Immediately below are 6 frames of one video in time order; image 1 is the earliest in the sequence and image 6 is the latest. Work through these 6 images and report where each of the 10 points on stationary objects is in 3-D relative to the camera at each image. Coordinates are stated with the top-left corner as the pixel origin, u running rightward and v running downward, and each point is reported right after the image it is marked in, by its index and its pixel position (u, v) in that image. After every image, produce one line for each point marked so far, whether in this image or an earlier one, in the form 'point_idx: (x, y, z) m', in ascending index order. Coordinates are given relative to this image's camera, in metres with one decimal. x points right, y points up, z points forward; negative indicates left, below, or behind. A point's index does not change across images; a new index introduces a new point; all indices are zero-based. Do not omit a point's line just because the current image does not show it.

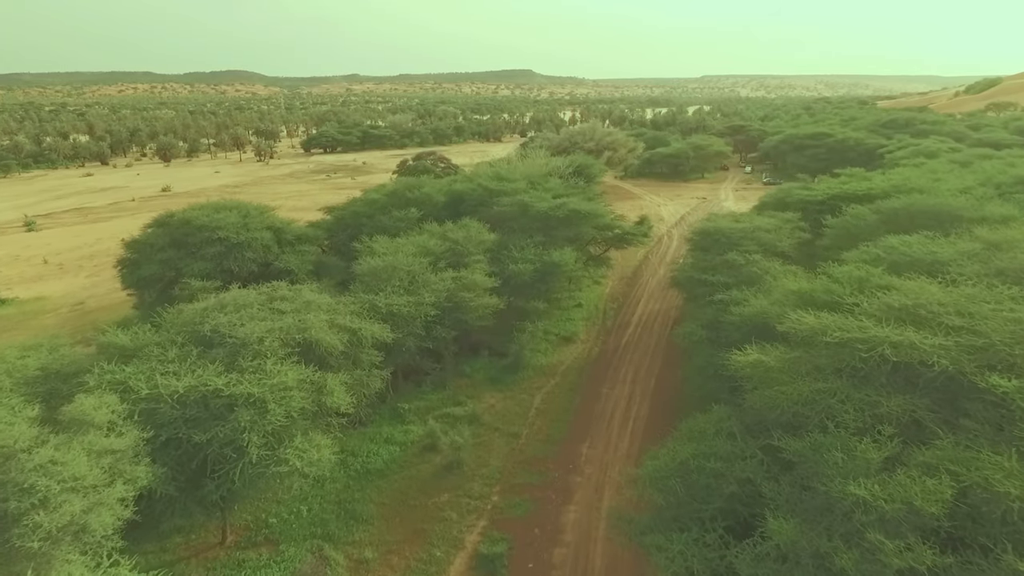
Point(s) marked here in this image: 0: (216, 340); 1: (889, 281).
0: (-6.5, -1.2, +15.0) m
1: (+8.6, +0.2, +15.6) m
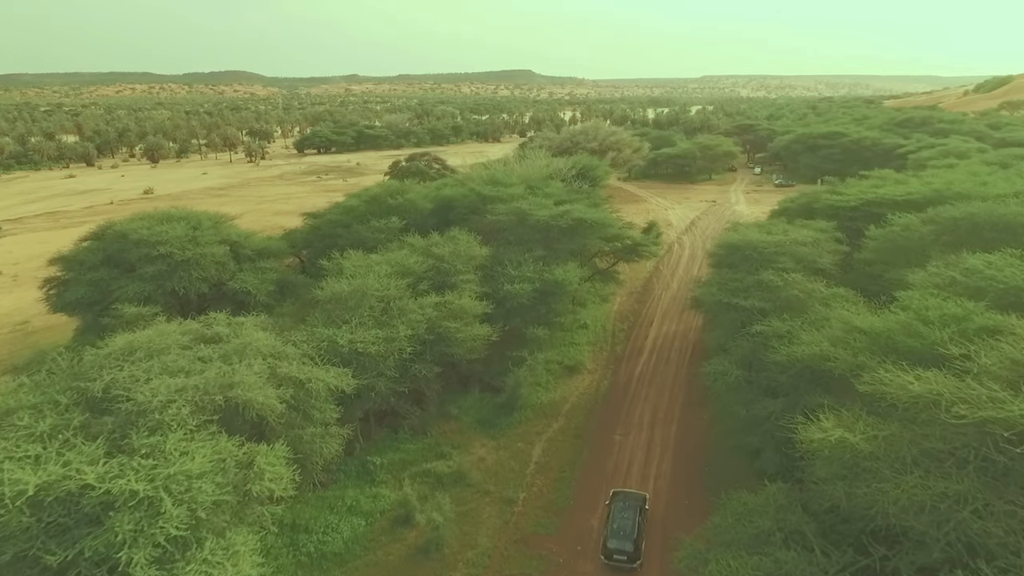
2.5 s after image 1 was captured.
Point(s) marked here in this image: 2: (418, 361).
0: (-6.7, -2.0, +11.3) m
1: (+8.5, -0.6, +11.8) m
2: (-2.5, -1.9, +18.0) m
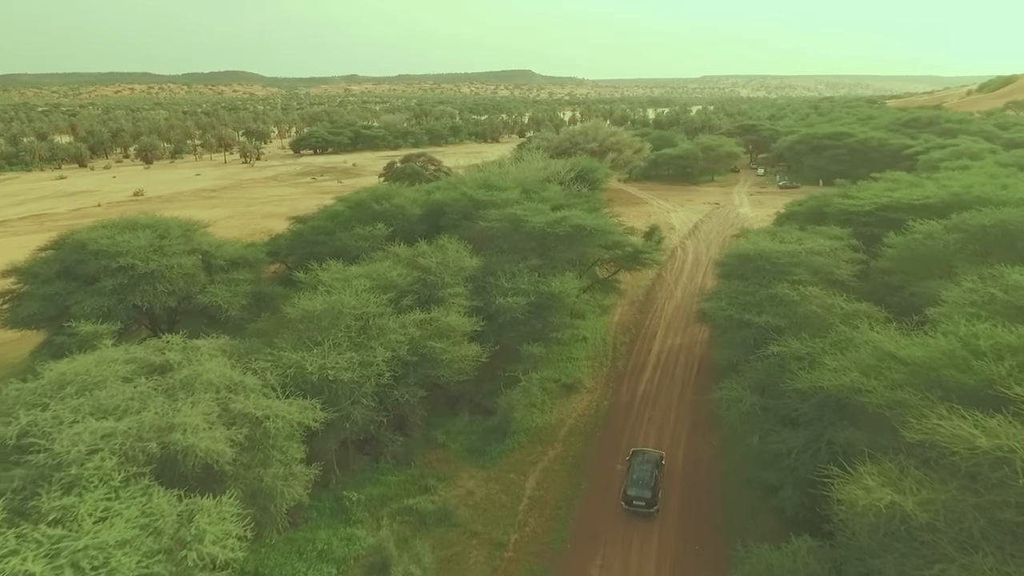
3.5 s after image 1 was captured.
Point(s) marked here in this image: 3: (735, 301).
0: (-6.9, -2.4, +9.6) m
1: (+8.3, -1.0, +10.2) m
2: (-2.7, -2.3, +16.3) m
3: (+6.4, -0.4, +19.5) m
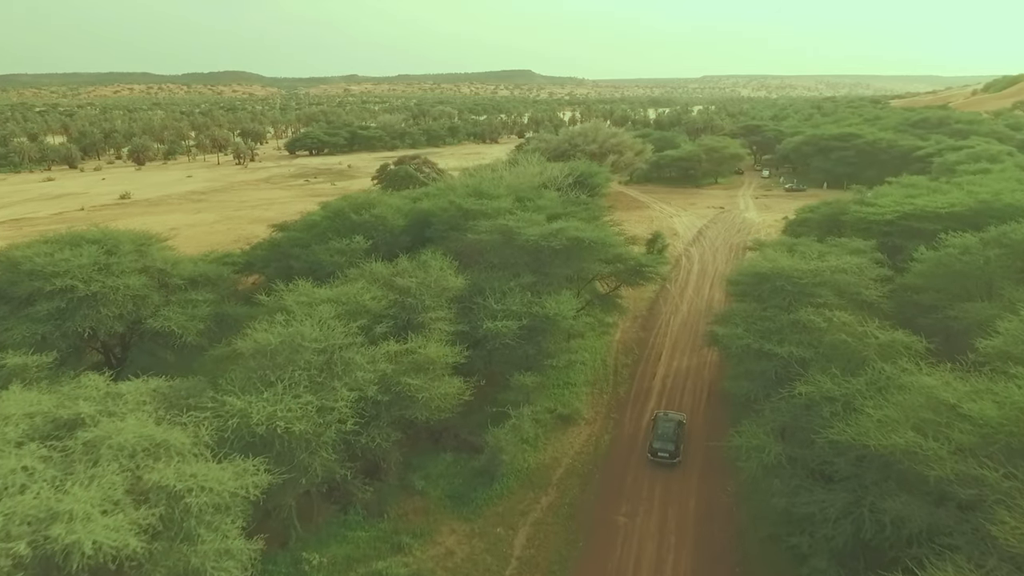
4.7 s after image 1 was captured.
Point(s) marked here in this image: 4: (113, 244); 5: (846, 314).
0: (-7.2, -3.0, +7.4) m
1: (+8.0, -1.6, +8.0) m
2: (-3.0, -3.0, +14.2) m
3: (+6.1, -1.0, +17.3) m
4: (-11.2, +1.2, +19.2) m
5: (+8.1, -0.6, +16.5) m
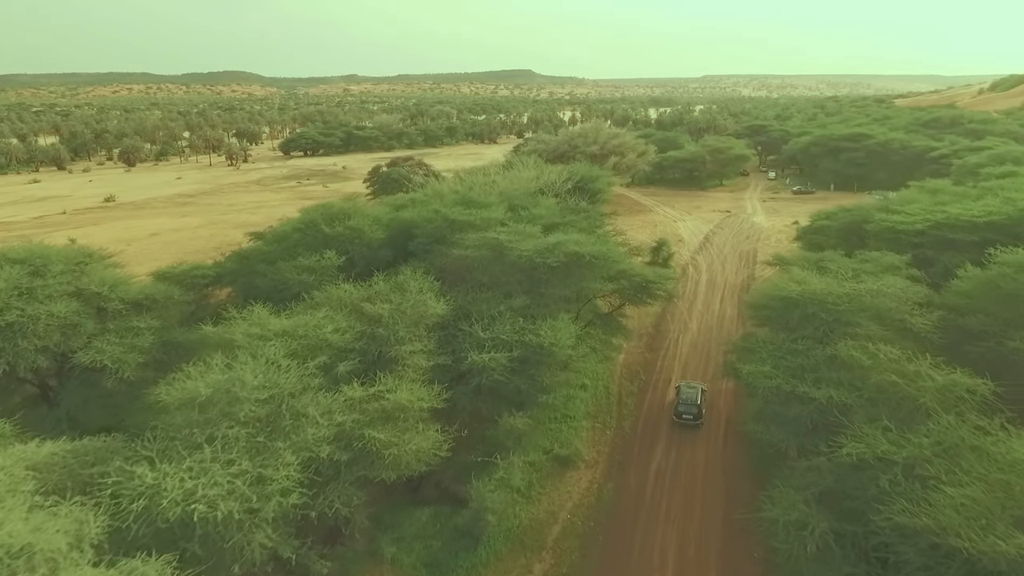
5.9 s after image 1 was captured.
0: (-7.4, -3.6, +5.0) m
1: (+7.7, -2.2, +5.5) m
2: (-3.3, -3.6, +11.7) m
3: (+5.8, -1.6, +14.9) m
4: (-11.4, +0.6, +16.7) m
5: (+7.8, -1.2, +14.0) m
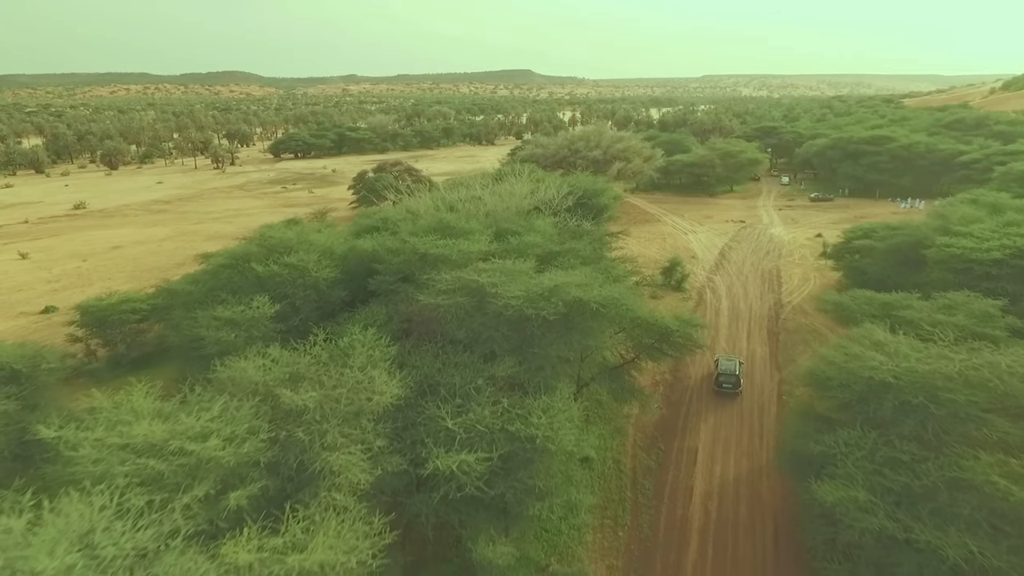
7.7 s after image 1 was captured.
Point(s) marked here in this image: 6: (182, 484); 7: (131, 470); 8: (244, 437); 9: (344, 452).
0: (-7.8, -4.9, +0.5) m
1: (+7.4, -3.5, +1.0) m
2: (-3.6, -4.8, +7.2) m
3: (+5.5, -2.9, +10.4) m
4: (-11.8, -0.7, +12.2) m
5: (+7.5, -2.5, +9.5) m
6: (-4.4, -2.5, +9.3) m
7: (-5.0, -2.3, +9.2) m
8: (-4.0, -2.1, +10.2) m
9: (-2.5, -2.4, +10.3) m
